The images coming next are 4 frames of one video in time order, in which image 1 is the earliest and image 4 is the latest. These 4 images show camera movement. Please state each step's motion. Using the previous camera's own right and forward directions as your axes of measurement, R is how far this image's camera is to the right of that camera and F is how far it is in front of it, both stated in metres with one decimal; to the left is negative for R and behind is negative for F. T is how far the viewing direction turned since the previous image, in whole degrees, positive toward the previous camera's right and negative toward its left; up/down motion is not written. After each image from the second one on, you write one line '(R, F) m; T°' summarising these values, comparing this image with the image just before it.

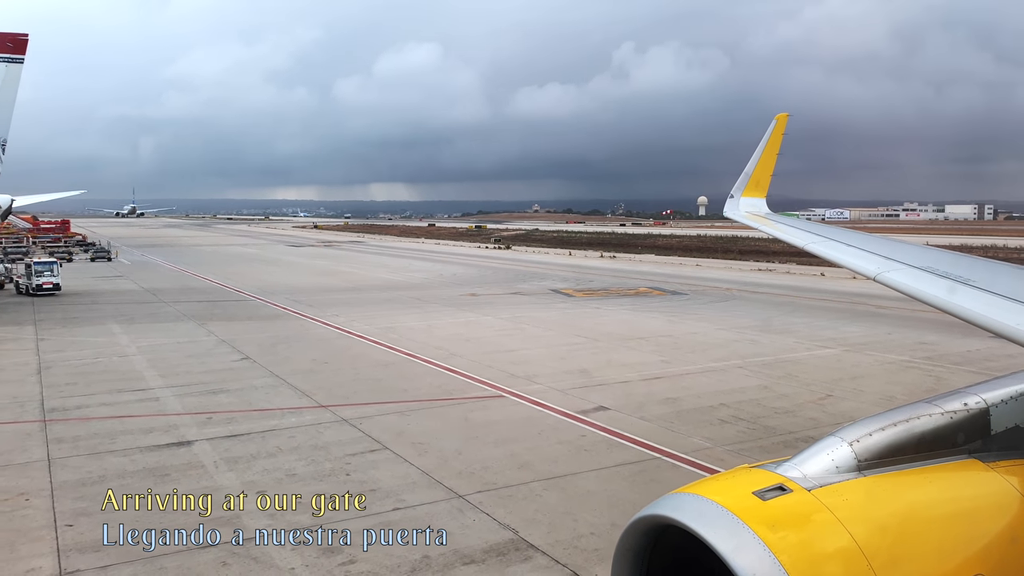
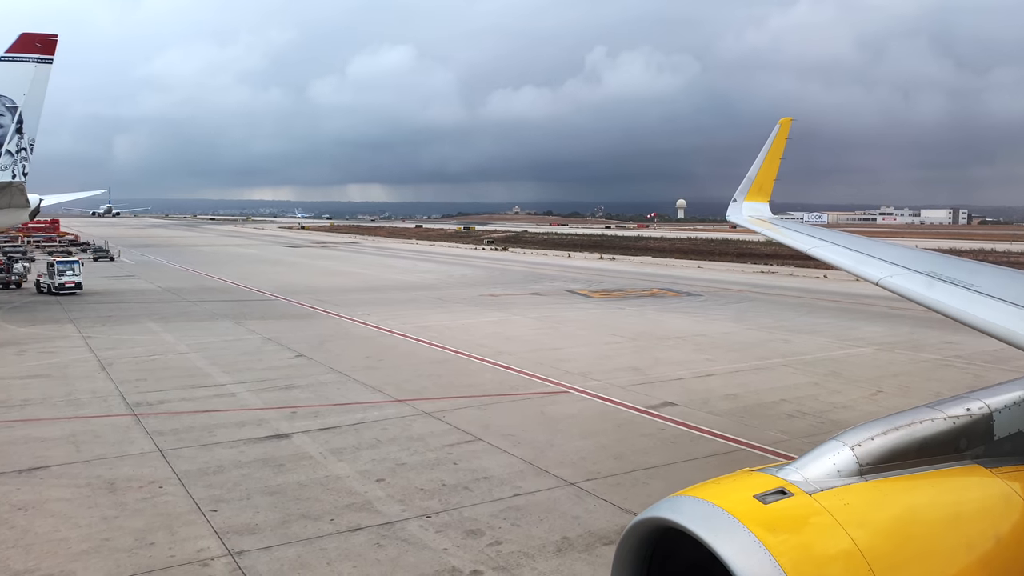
(-1.6, -0.4) m; +1°
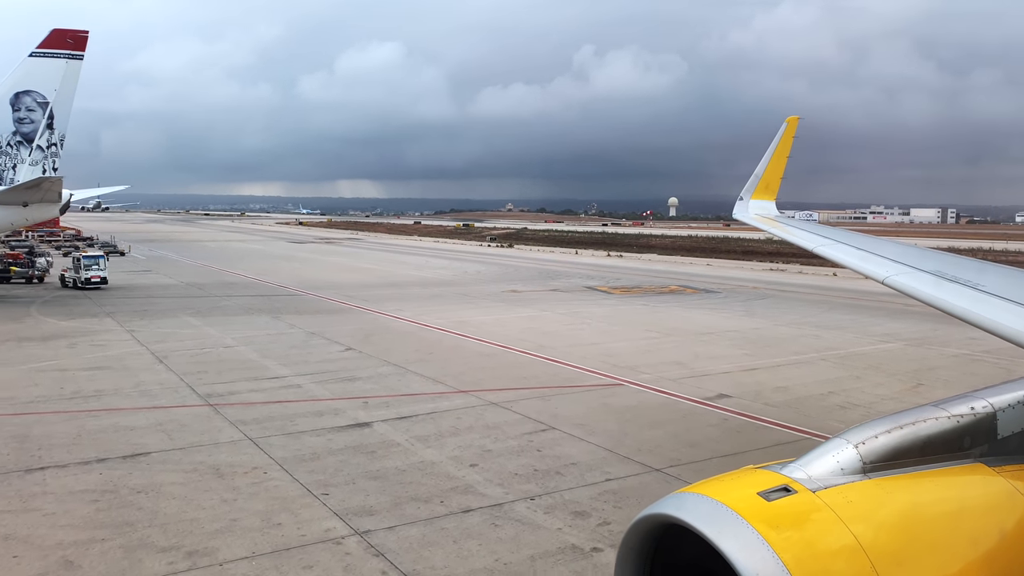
(-1.3, -0.4) m; 0°
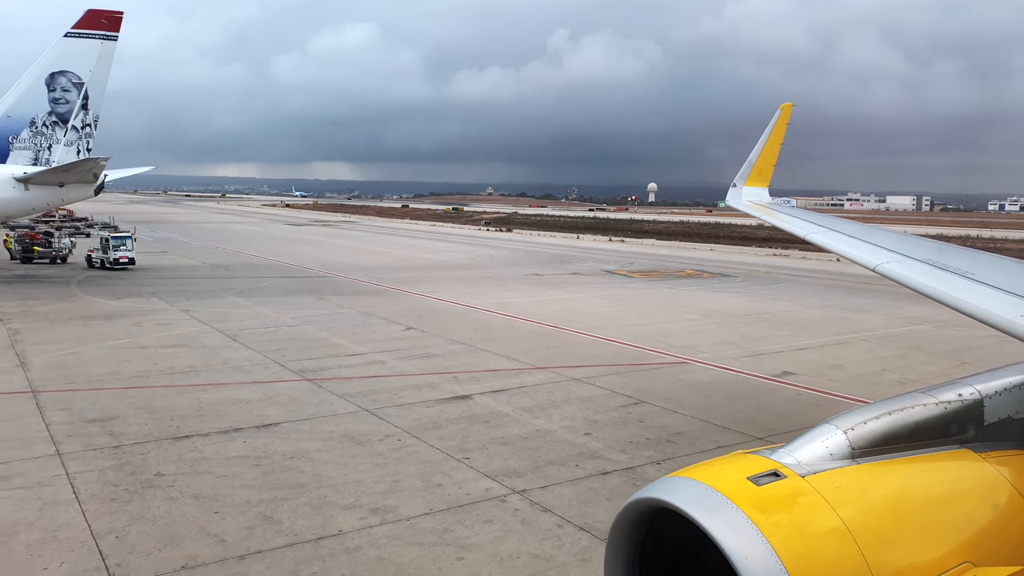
(-1.9, -0.6) m; +1°
